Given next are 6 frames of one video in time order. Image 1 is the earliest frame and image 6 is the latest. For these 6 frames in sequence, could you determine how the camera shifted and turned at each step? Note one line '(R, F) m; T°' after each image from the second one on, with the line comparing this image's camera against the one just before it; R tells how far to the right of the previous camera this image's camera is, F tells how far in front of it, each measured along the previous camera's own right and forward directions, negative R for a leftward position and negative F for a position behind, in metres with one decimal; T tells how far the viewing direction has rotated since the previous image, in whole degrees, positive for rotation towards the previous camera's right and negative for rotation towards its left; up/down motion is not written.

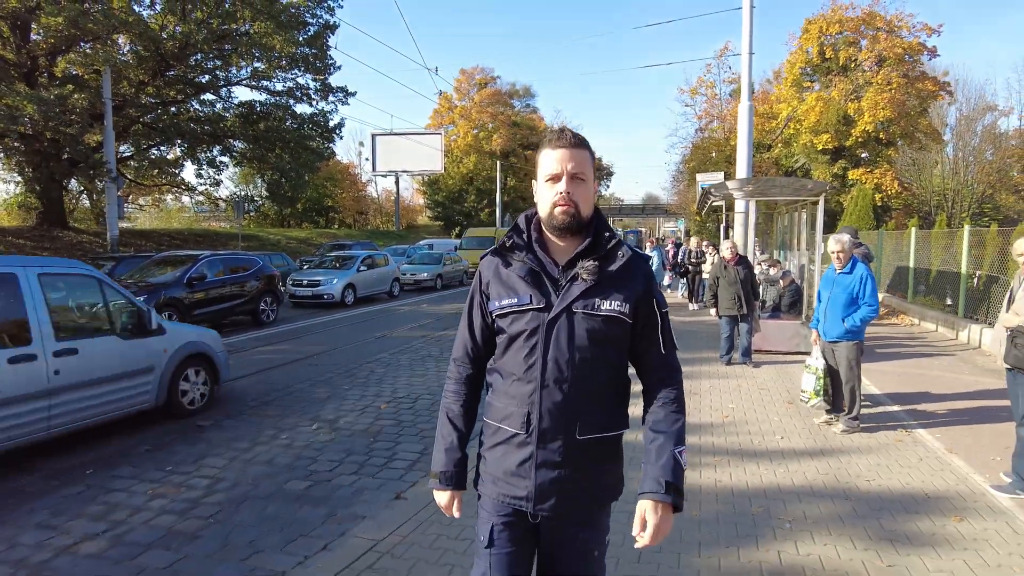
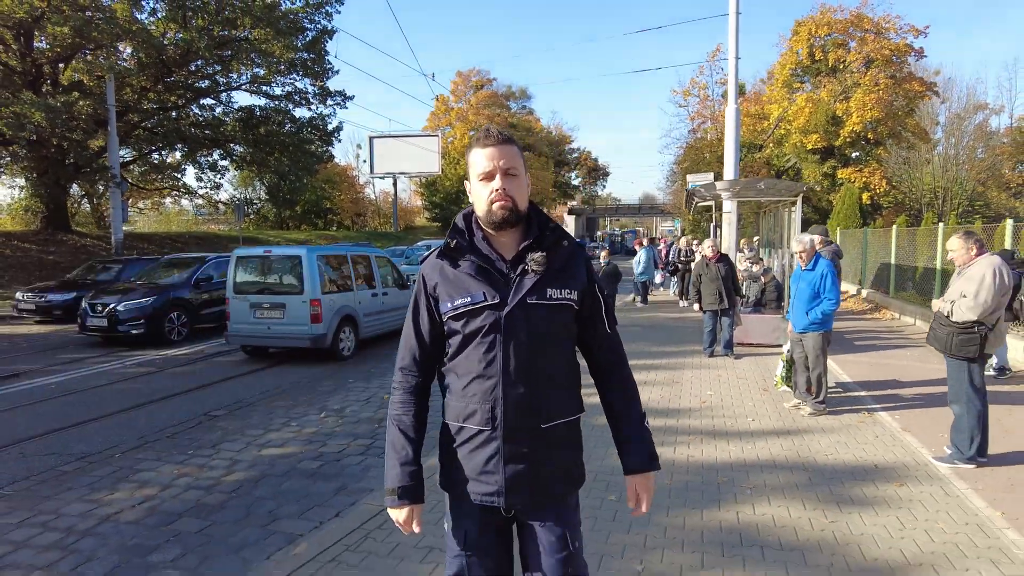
(+0.1, -0.5) m; 0°
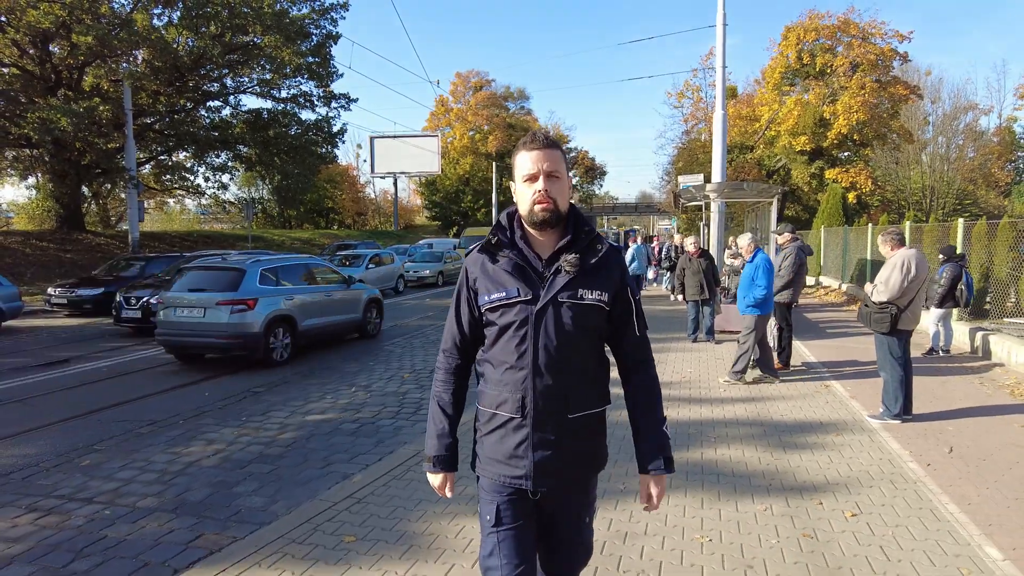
(-0.1, -1.0) m; 0°
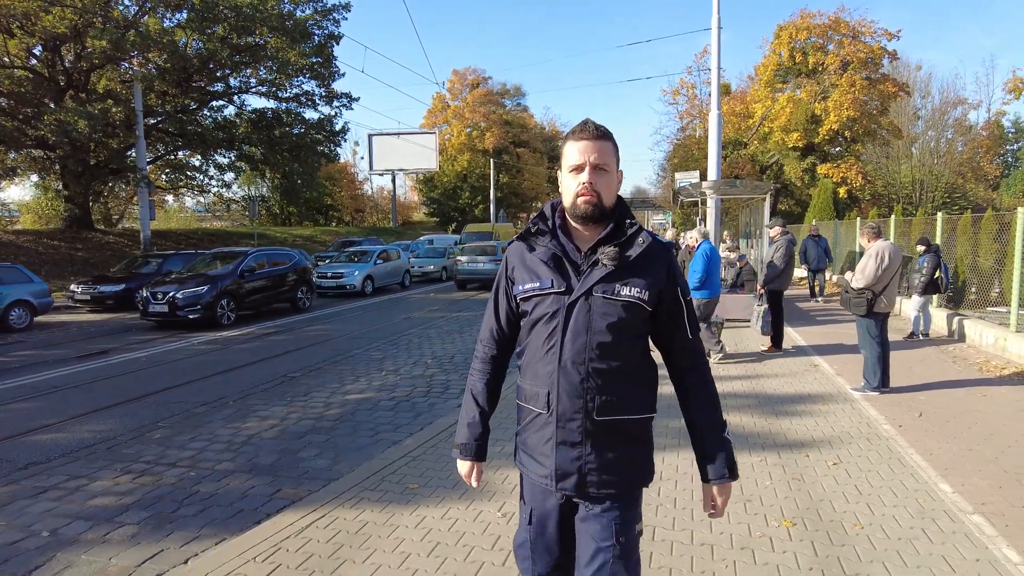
(-0.3, -0.7) m; 0°
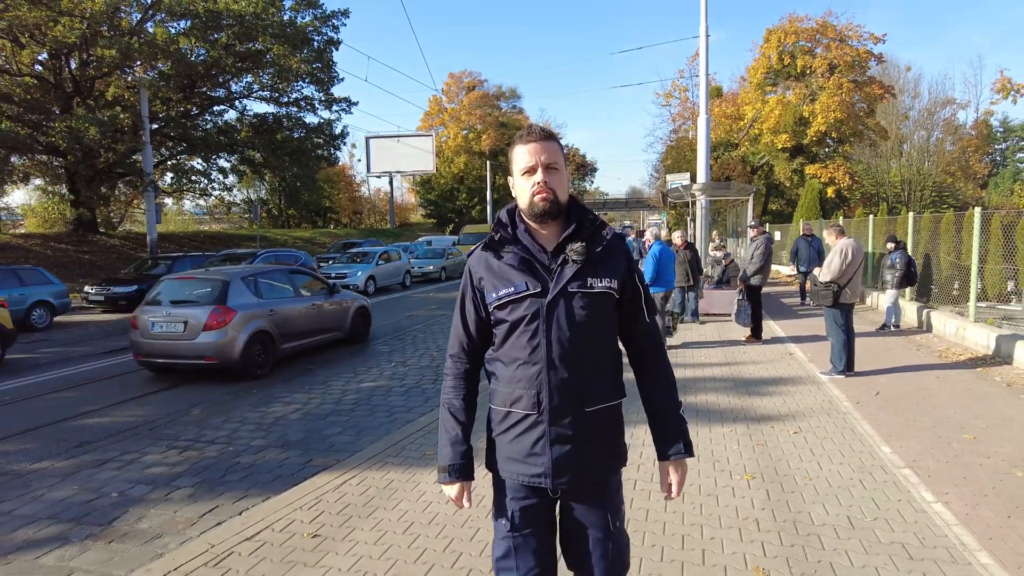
(0.0, -0.7) m; 0°
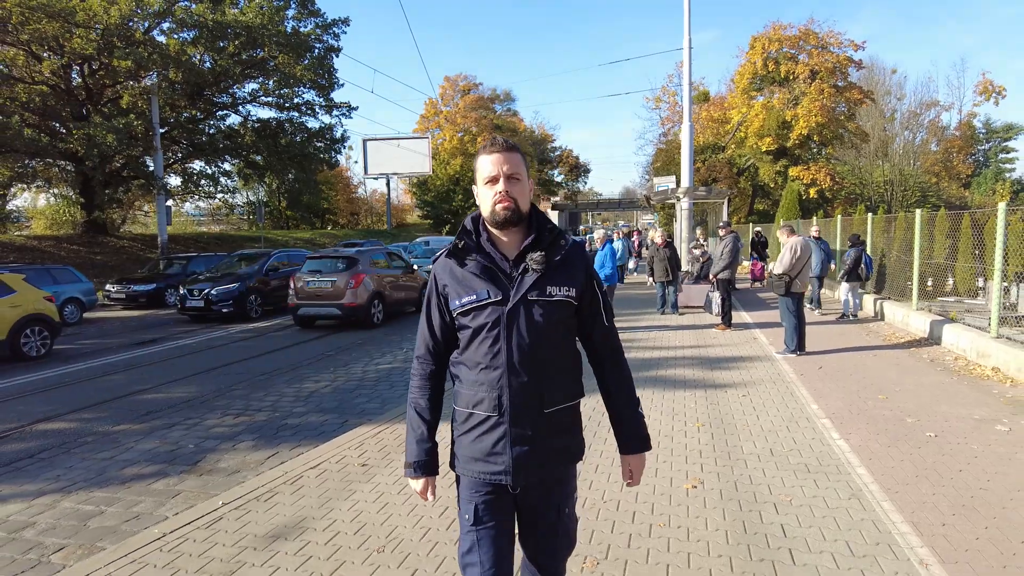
(-0.1, -1.2) m; 0°
